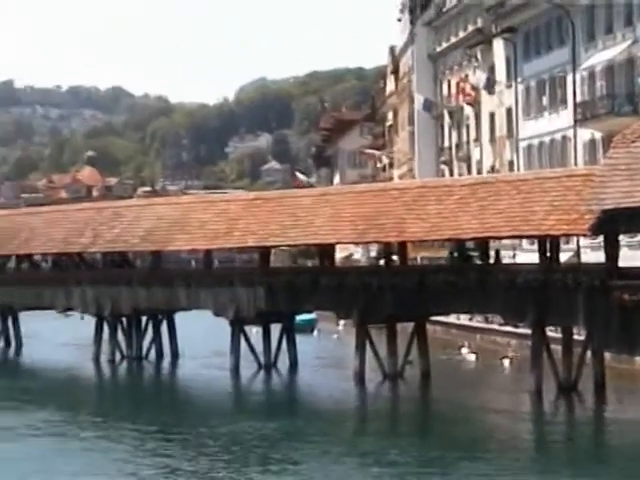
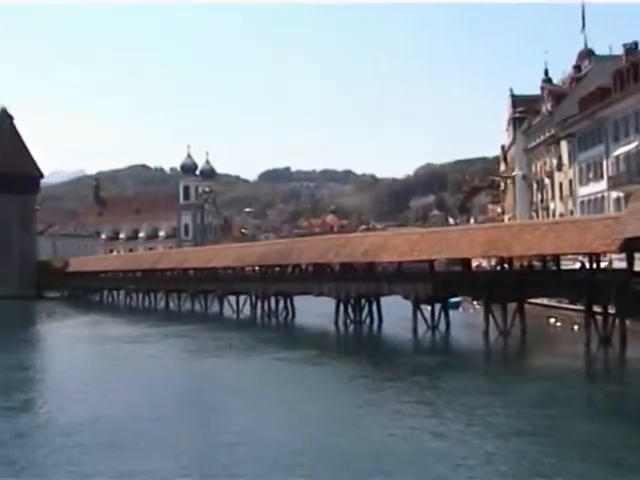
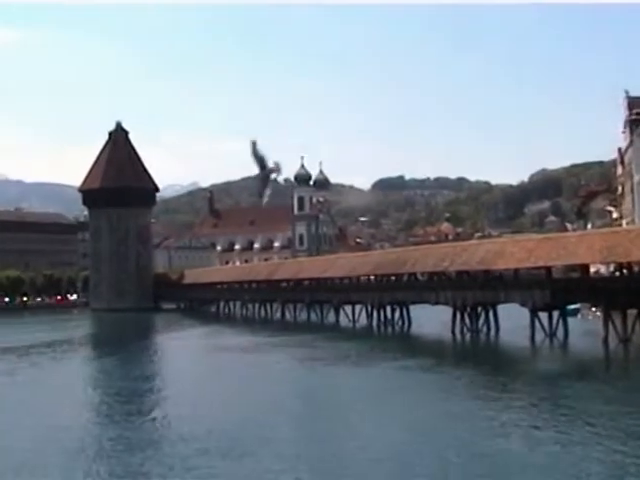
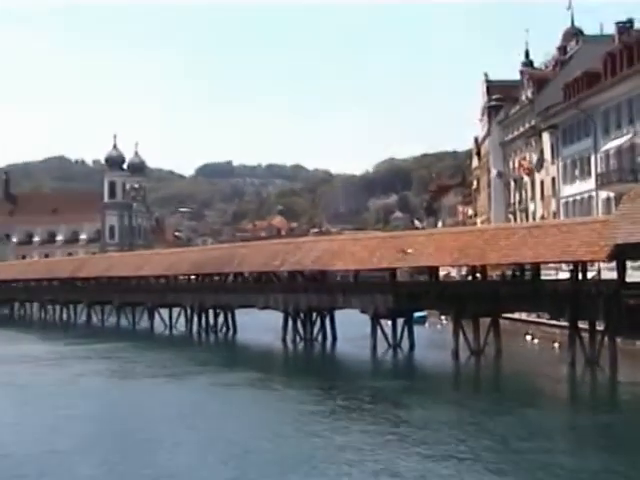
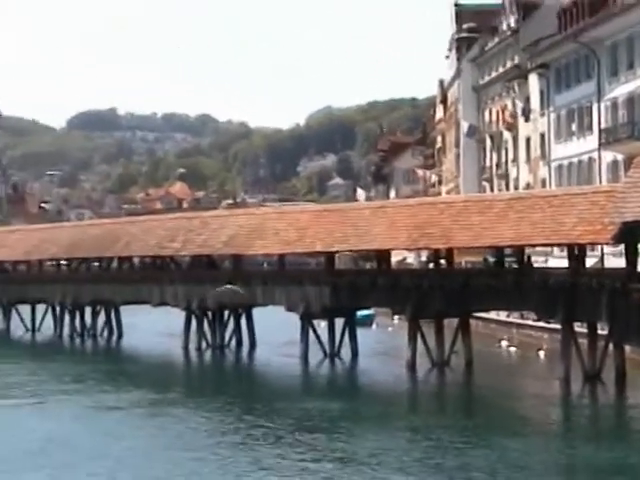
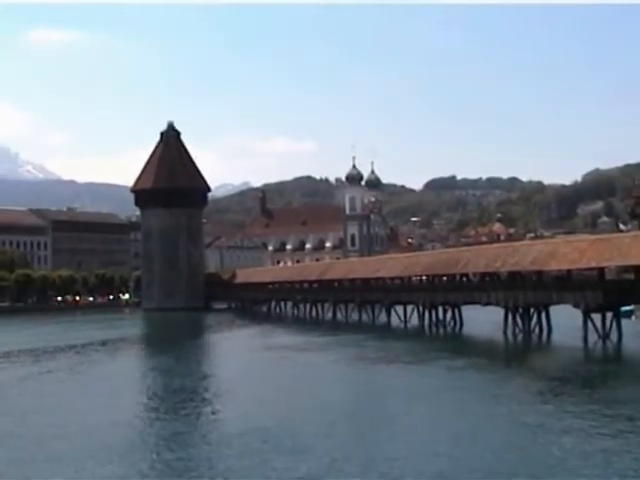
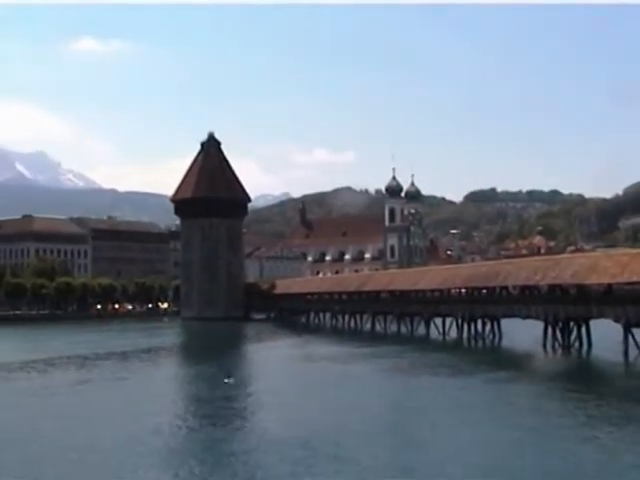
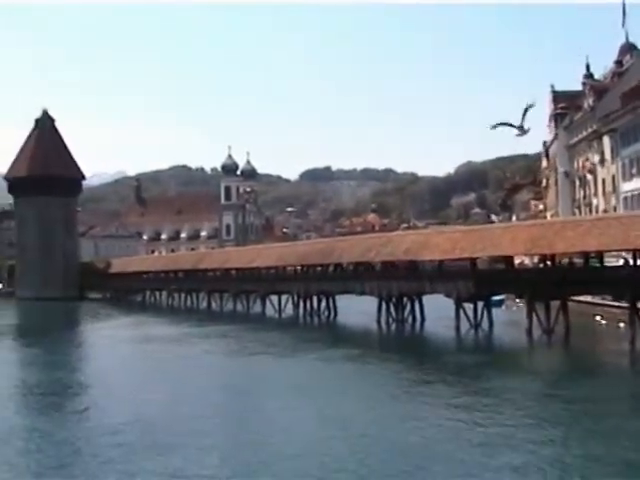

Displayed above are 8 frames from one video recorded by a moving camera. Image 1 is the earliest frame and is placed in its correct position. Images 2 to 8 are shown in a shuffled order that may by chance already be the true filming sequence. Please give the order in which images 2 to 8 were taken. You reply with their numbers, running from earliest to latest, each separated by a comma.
5, 4, 2, 8, 3, 6, 7
